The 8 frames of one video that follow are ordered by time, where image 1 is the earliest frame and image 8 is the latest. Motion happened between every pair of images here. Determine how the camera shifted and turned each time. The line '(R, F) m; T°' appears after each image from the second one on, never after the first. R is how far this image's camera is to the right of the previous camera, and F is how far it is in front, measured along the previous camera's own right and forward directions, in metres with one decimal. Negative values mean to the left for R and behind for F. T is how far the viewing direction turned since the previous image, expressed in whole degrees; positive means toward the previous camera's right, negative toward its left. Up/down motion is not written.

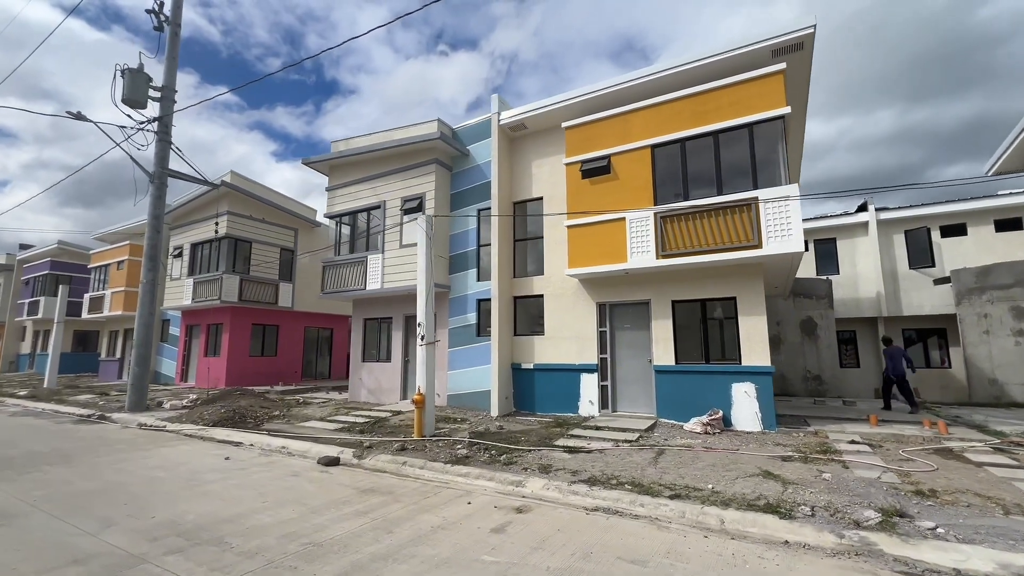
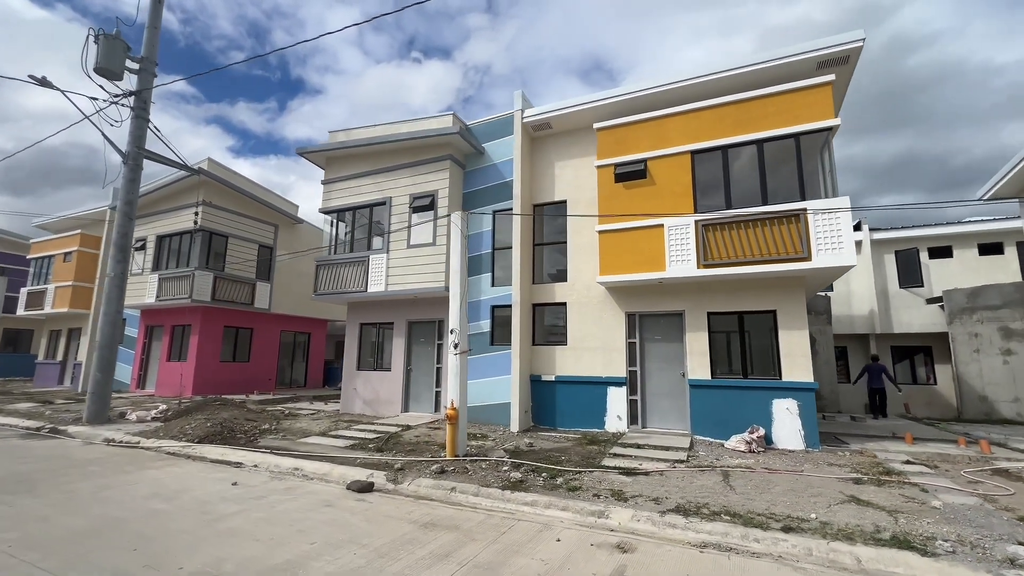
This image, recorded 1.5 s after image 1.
(-1.4, +0.7) m; +5°
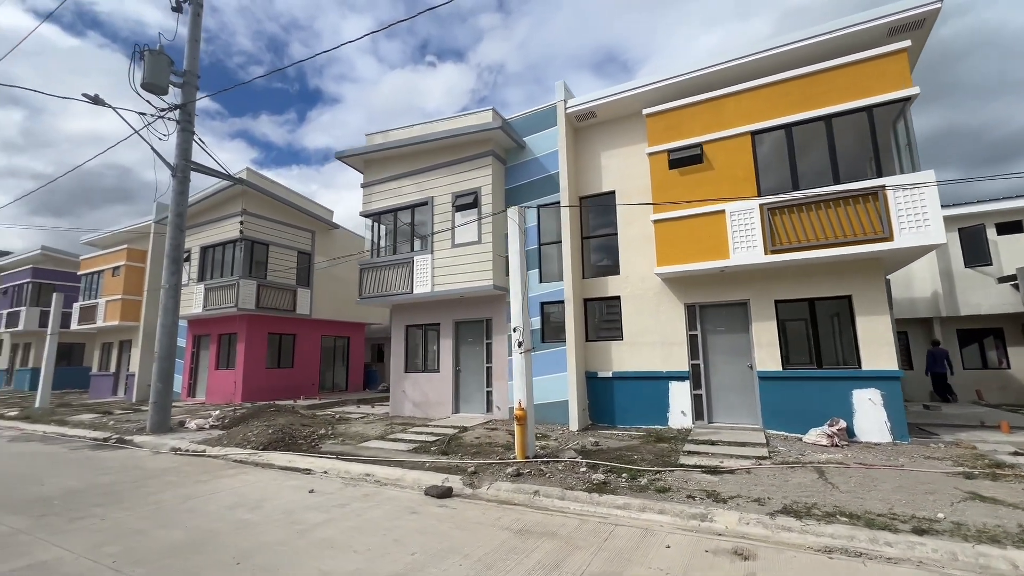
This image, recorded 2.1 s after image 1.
(-0.7, +0.2) m; -3°
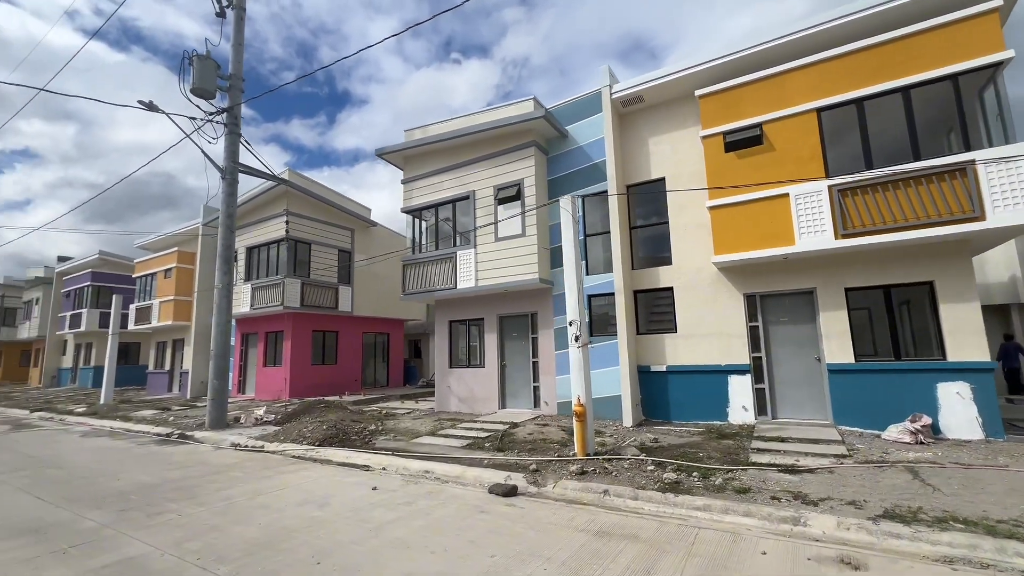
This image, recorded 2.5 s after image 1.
(-0.4, +0.2) m; -4°
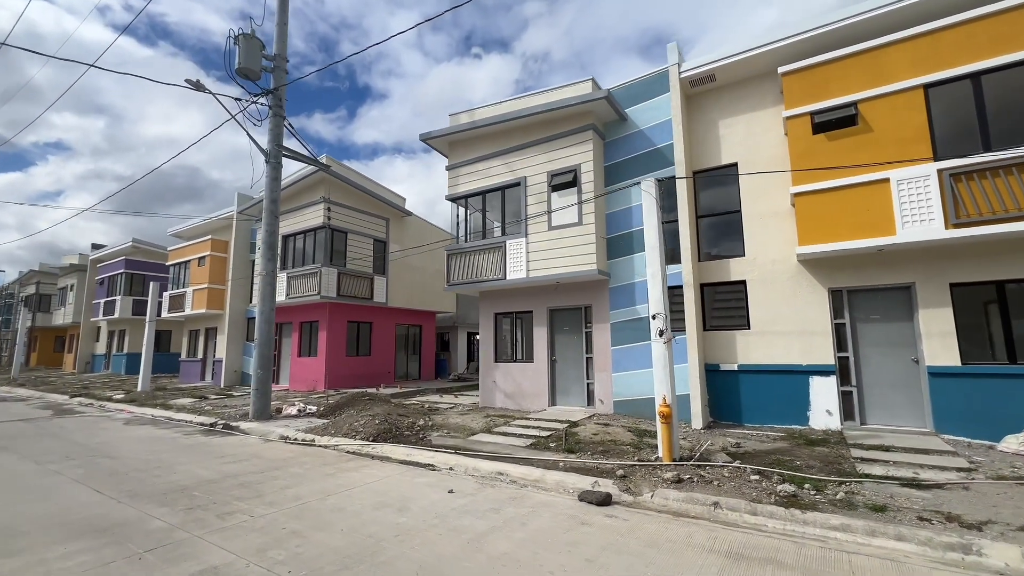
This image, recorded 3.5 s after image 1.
(-0.9, +0.5) m; -2°
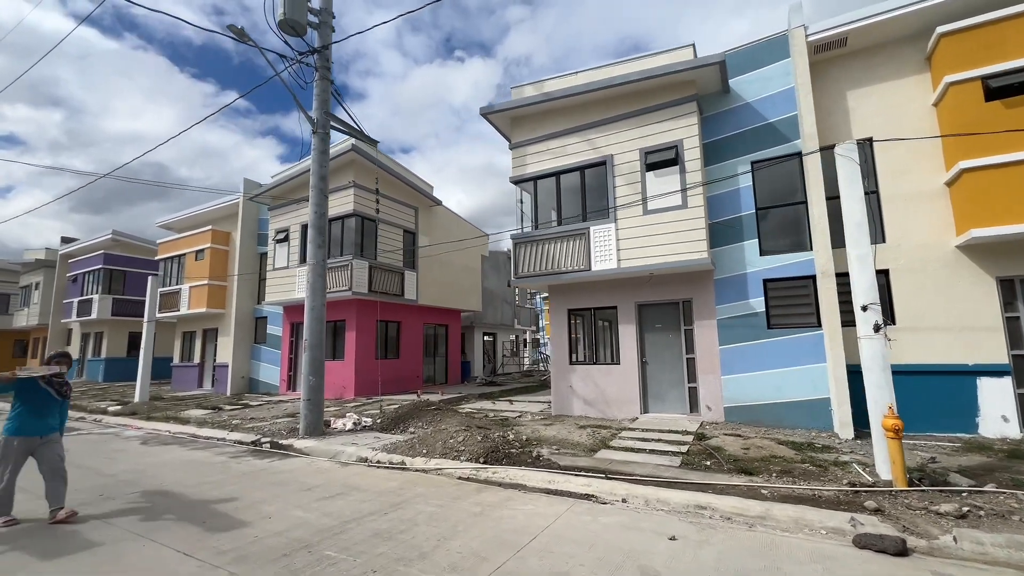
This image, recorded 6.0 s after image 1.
(-2.5, +1.5) m; +3°
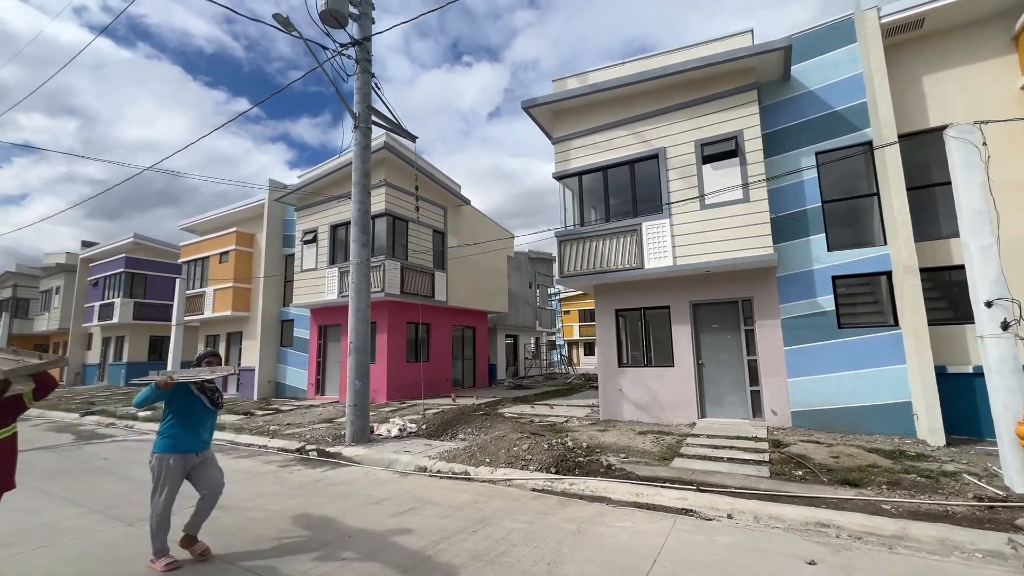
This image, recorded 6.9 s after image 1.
(-0.9, +0.4) m; -1°
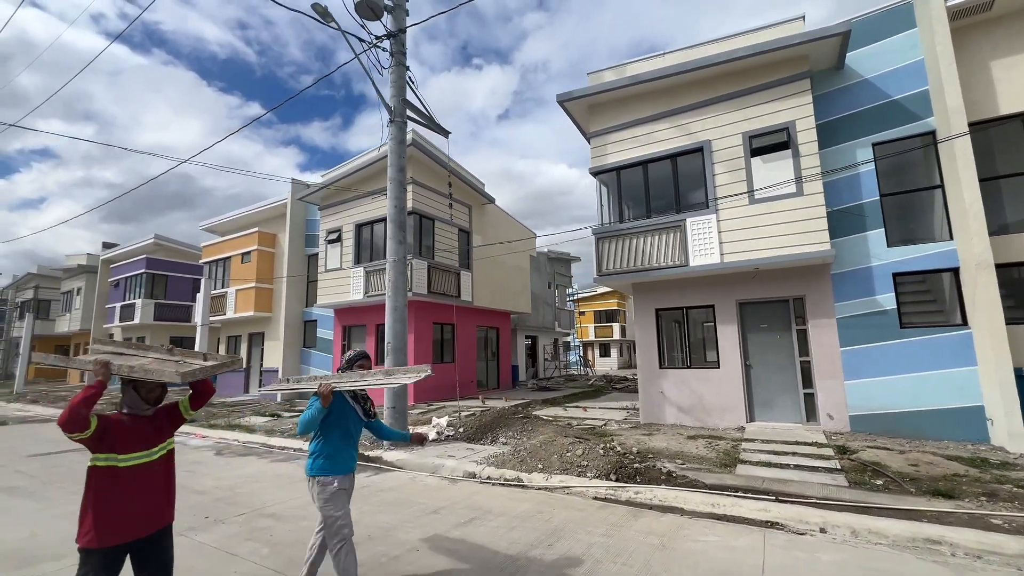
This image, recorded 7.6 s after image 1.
(-0.6, +0.3) m; -1°
